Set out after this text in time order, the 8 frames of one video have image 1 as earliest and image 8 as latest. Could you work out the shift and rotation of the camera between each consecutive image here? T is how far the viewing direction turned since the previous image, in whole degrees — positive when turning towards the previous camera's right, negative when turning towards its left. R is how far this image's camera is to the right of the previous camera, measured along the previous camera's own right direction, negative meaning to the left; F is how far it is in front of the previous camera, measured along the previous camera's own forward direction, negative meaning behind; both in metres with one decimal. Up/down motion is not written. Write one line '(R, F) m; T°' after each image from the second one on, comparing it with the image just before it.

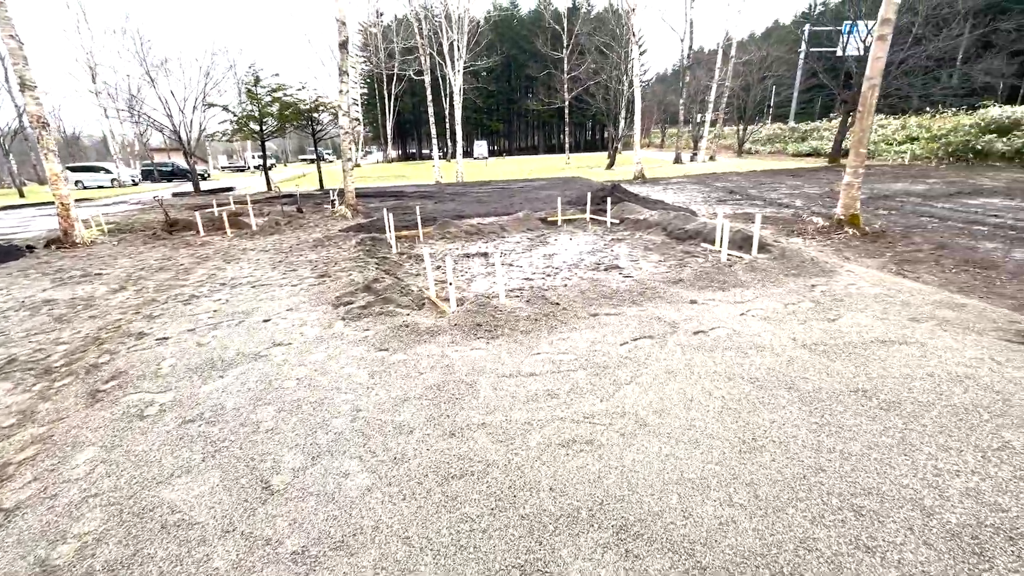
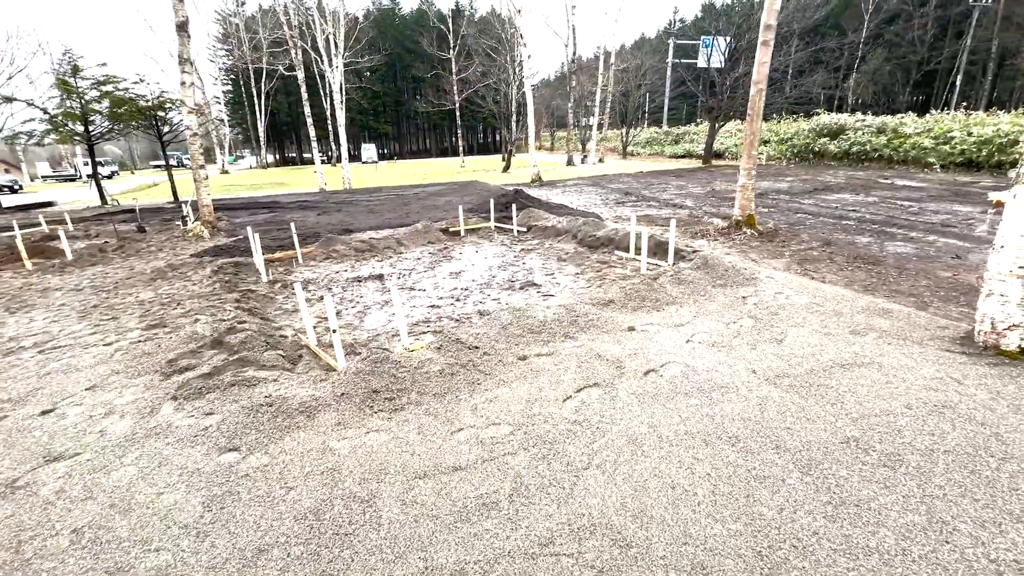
(0.0, +1.2) m; +12°
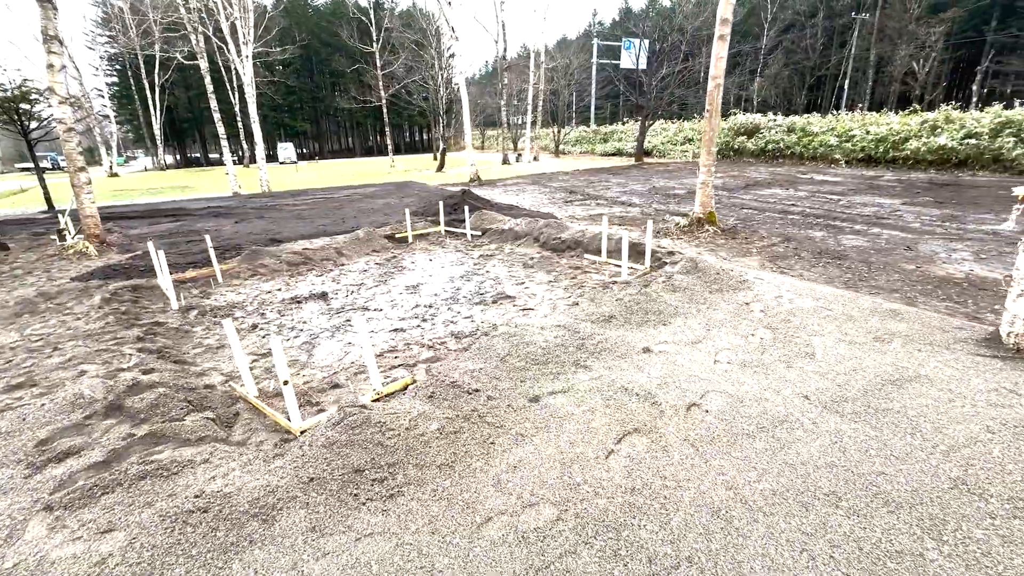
(-0.6, +0.9) m; +9°
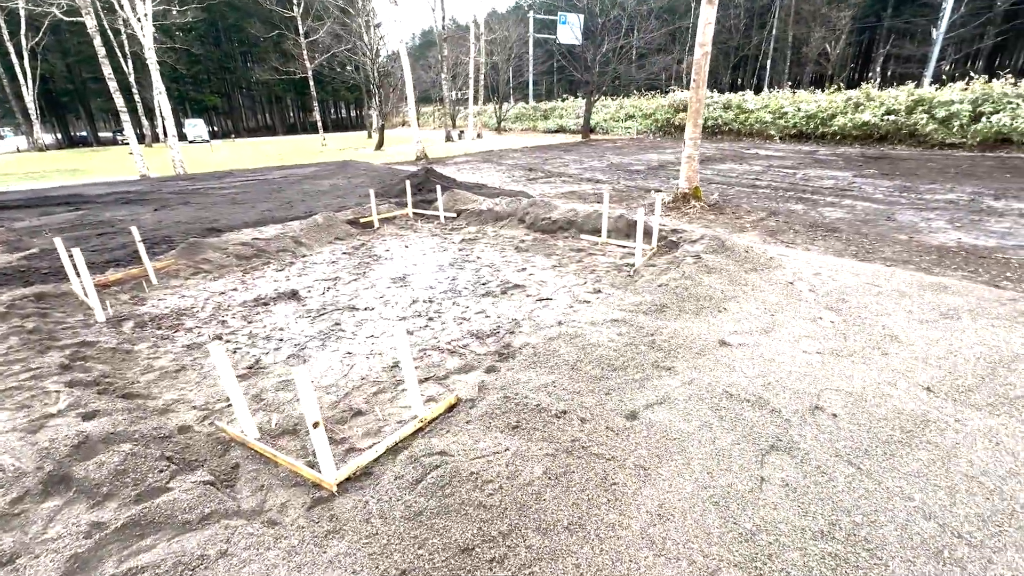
(-1.0, +0.9) m; +8°
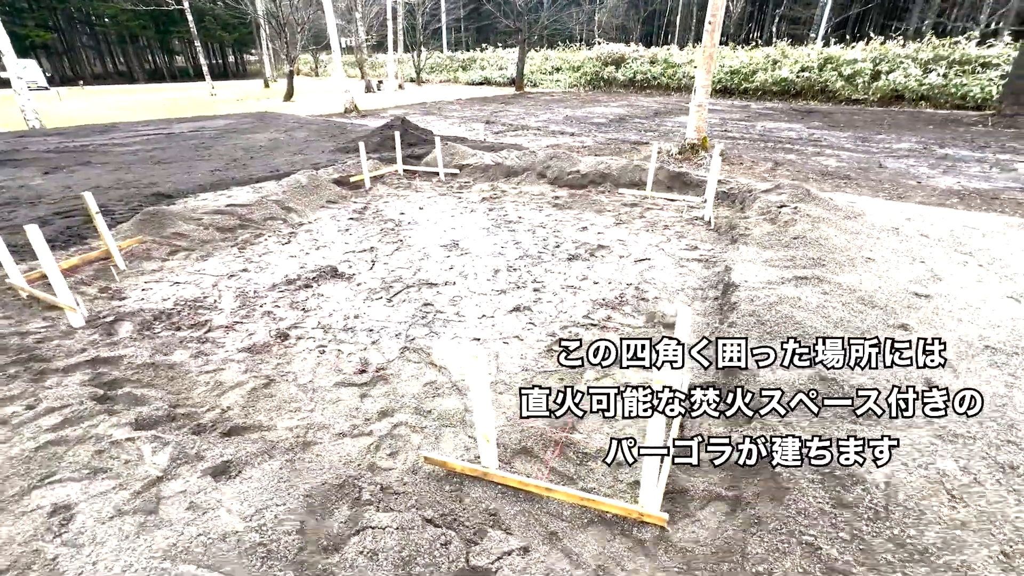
(-2.2, +1.0) m; +11°
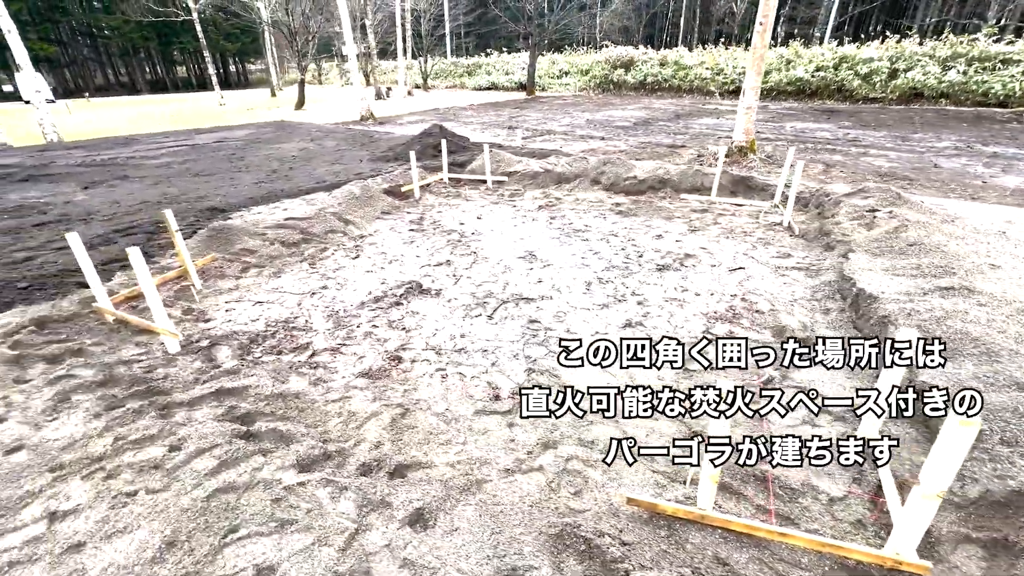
(-1.1, +0.2) m; 0°
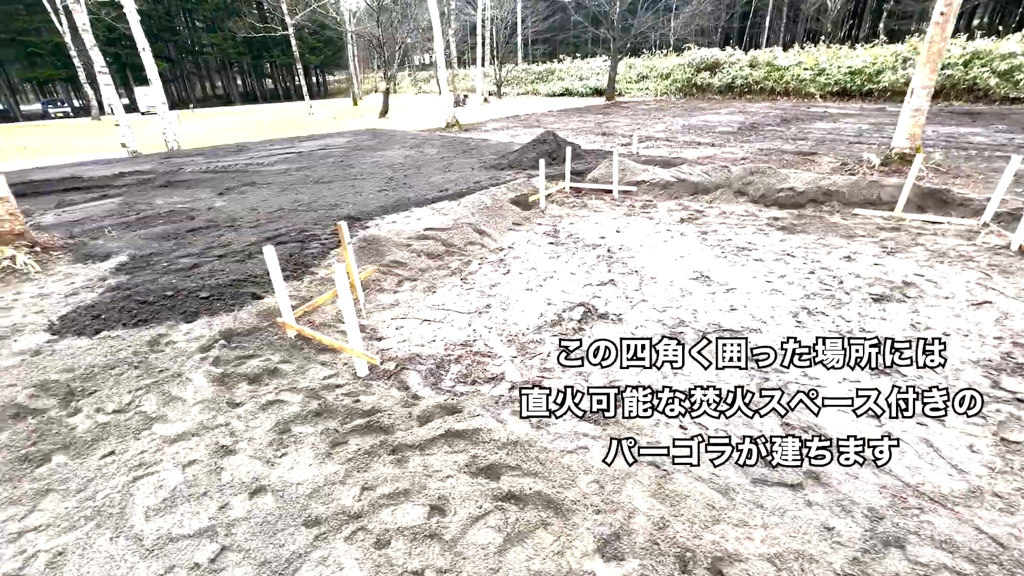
(-1.4, +0.4) m; -7°
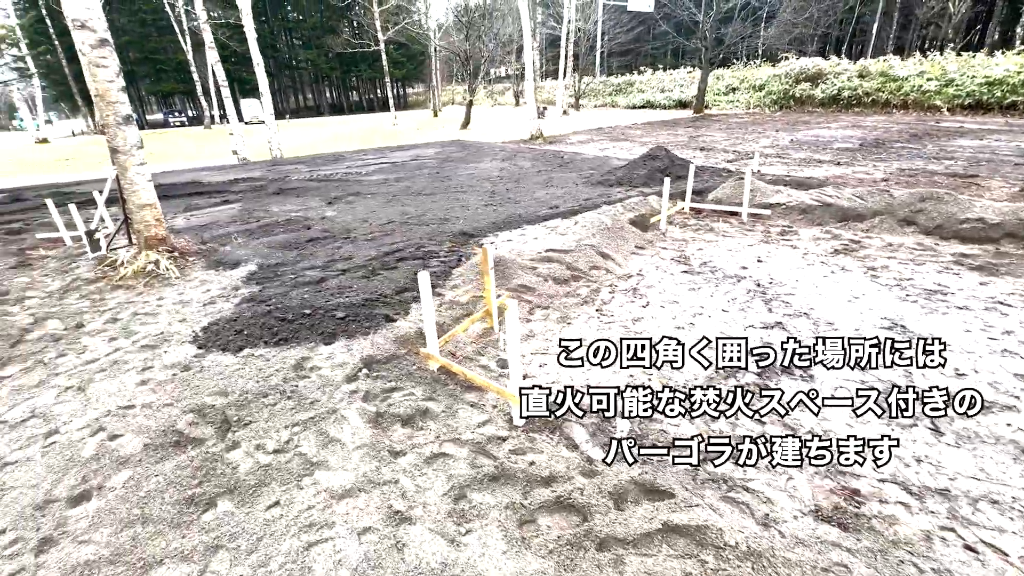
(-1.0, +0.5) m; -7°
